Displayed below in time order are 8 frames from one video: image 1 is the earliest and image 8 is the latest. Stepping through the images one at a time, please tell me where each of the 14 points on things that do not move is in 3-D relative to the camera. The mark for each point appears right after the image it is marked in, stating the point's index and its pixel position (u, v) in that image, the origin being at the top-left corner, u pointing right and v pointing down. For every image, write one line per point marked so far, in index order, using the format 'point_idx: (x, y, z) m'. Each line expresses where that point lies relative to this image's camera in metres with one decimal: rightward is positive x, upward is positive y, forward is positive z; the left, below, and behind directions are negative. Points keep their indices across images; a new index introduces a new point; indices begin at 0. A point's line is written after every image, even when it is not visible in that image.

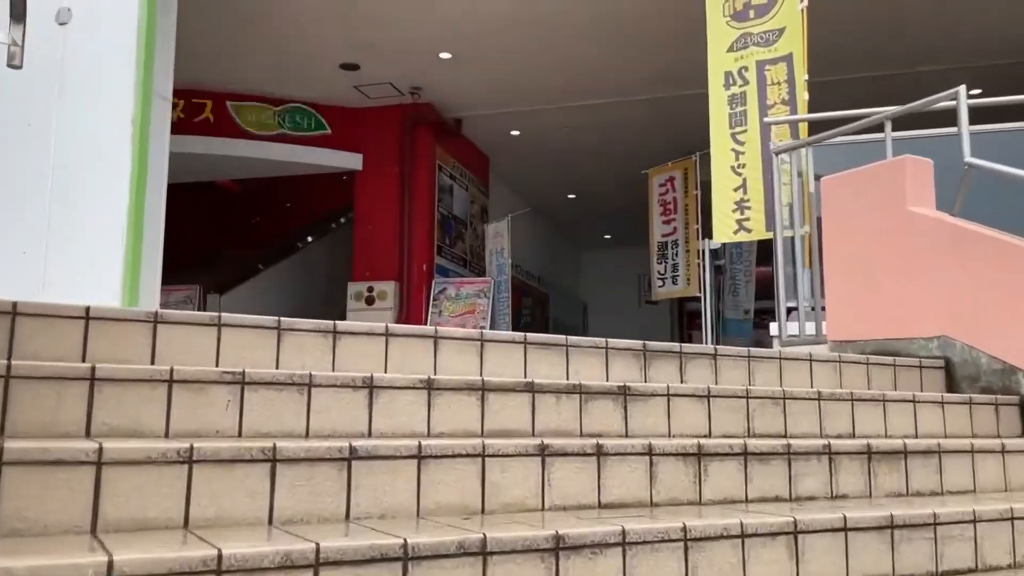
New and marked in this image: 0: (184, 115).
0: (-3.3, +1.7, +8.4) m
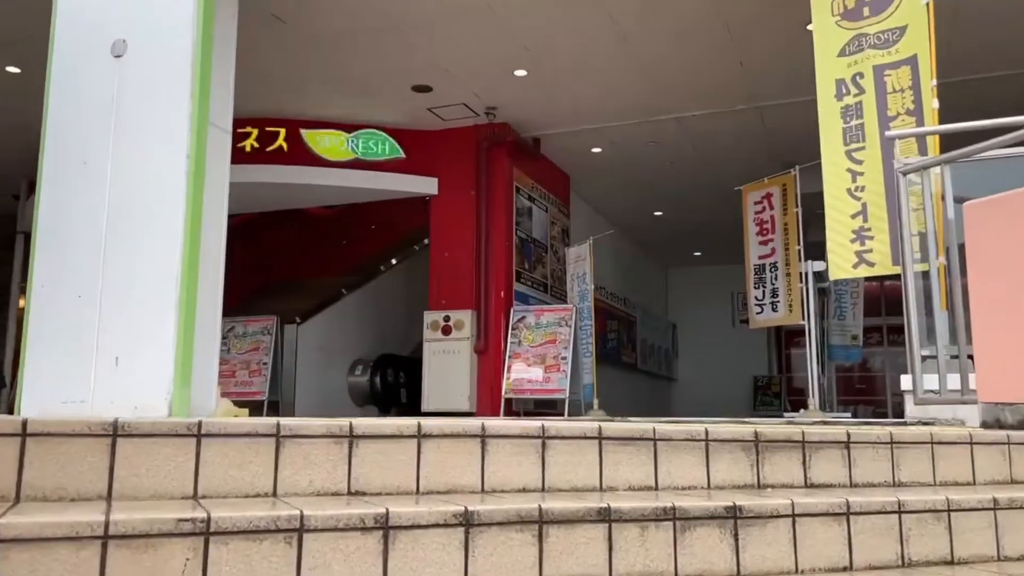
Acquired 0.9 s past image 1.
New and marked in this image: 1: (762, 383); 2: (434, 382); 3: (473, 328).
0: (-2.5, +1.4, +8.3) m
1: (+4.4, -1.7, +14.6) m
2: (-0.8, -0.9, +8.1) m
3: (-0.4, -0.4, +8.2) m
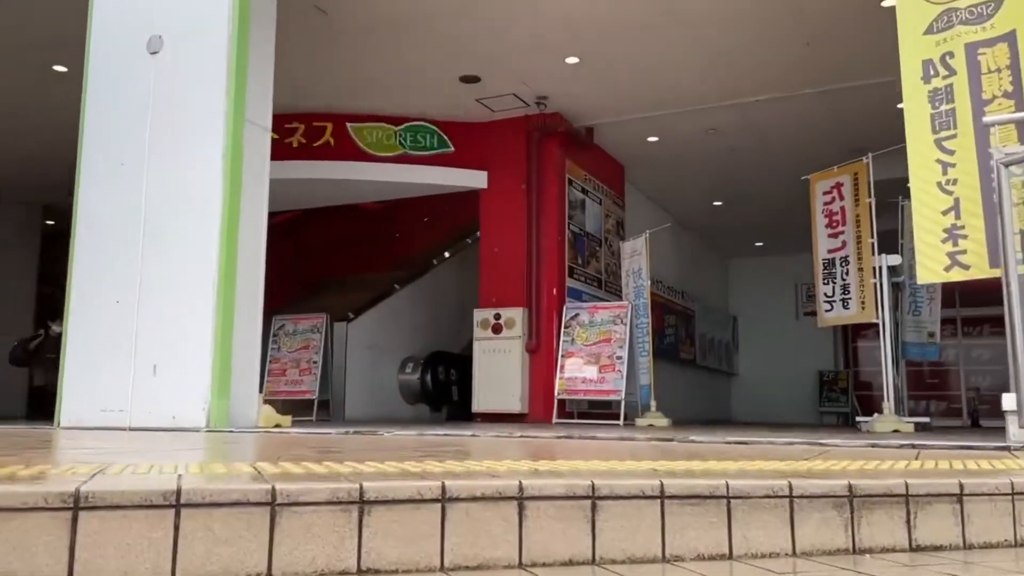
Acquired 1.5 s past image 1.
0: (-2.0, +1.4, +8.2) m
1: (+5.3, -1.5, +14.0) m
2: (-0.3, -0.9, +7.9) m
3: (+0.1, -0.4, +7.9) m
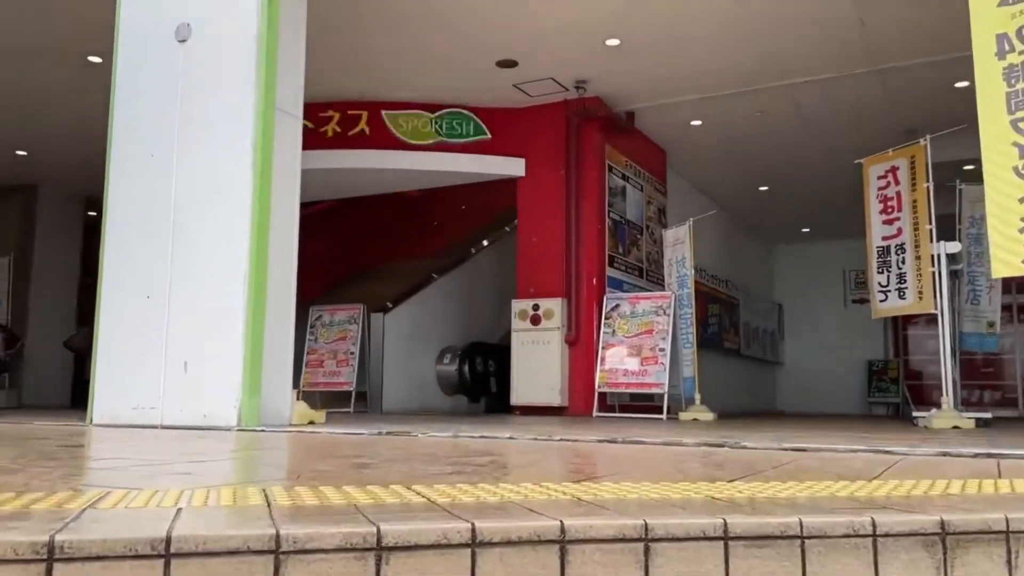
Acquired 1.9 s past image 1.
0: (-1.7, +1.5, +8.0) m
1: (+6.0, -1.3, +13.6) m
2: (+0.1, -0.8, +7.7) m
3: (+0.5, -0.3, +7.7) m
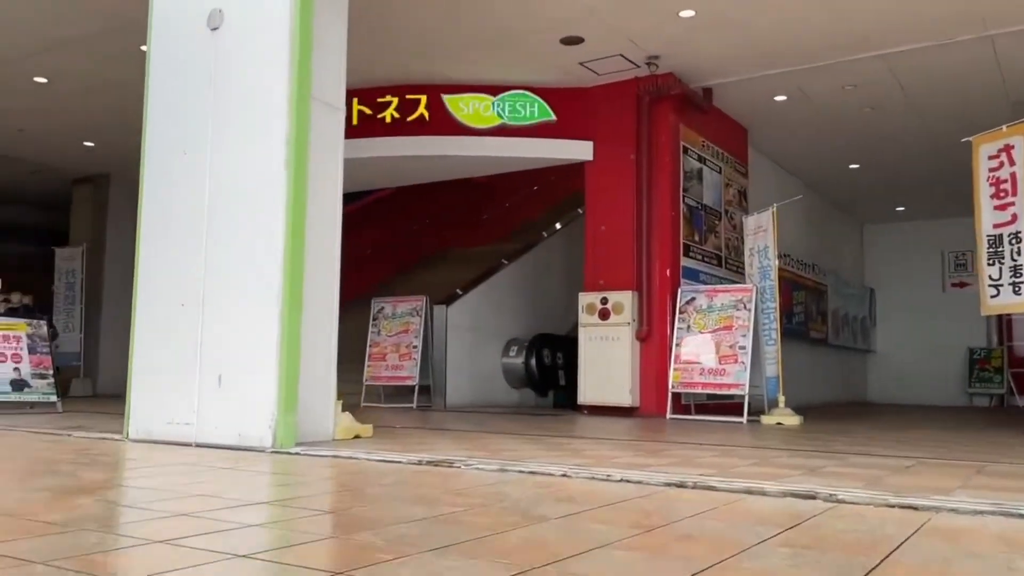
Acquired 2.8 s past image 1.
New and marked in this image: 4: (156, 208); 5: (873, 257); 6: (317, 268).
0: (-1.0, +1.6, +7.7) m
1: (+7.1, -1.0, +12.6) m
2: (+0.7, -0.7, +7.3) m
3: (+1.1, -0.2, +7.2) m
4: (-1.8, +0.4, +4.2) m
5: (+6.0, +0.5, +13.9) m
6: (-0.9, +0.1, +4.1) m
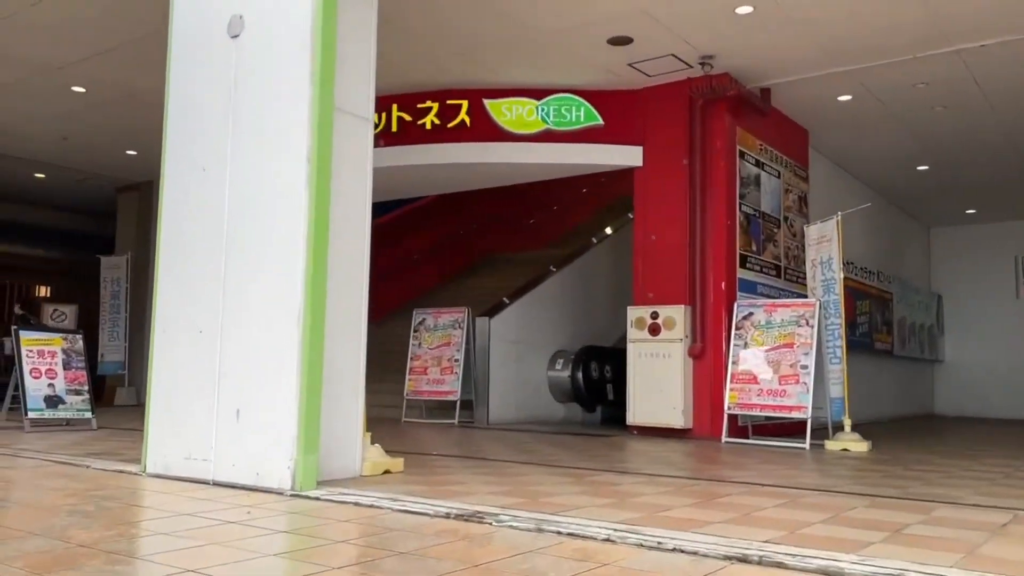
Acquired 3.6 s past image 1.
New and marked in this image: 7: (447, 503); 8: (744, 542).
0: (-0.6, +1.5, +7.4) m
1: (+7.7, -1.1, +11.8) m
2: (+1.1, -0.8, +6.9) m
3: (+1.4, -0.3, +6.8) m
4: (-1.6, +0.3, +4.0) m
5: (+6.8, +0.4, +13.2) m
6: (-0.8, 0.0, +3.8) m
7: (-0.3, -0.8, +3.2) m
8: (+0.7, -0.8, +2.6) m
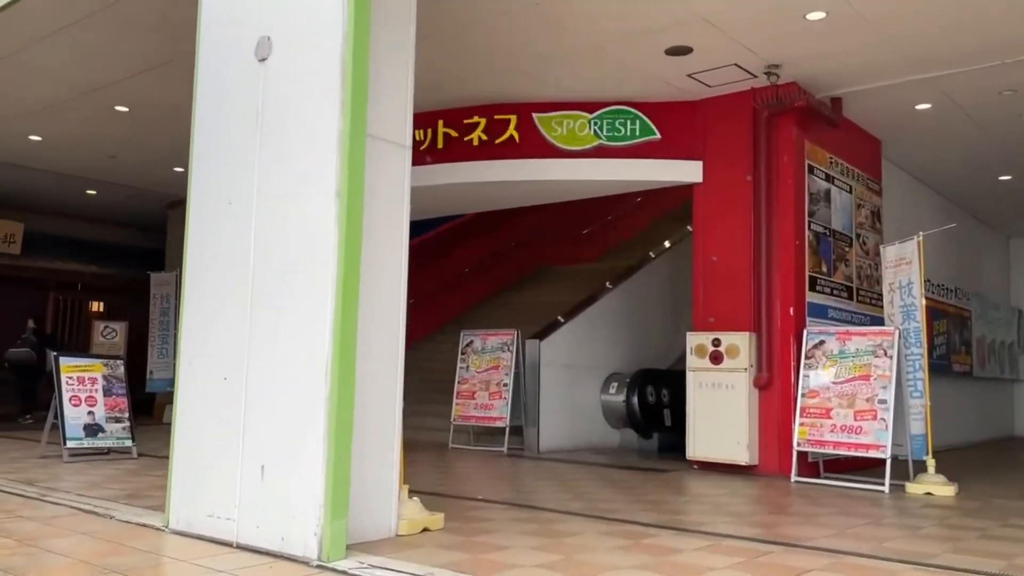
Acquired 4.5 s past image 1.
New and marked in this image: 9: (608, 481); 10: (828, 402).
0: (-0.2, +1.3, +7.1) m
1: (+8.4, -1.4, +10.9) m
2: (+1.5, -1.0, +6.5) m
3: (+1.8, -0.5, +6.3) m
4: (-1.4, +0.1, +3.7) m
5: (+7.6, +0.2, +12.4) m
6: (-0.6, -0.2, +3.4) m
7: (-0.1, -1.0, +2.9) m
8: (+0.8, -1.0, +2.2) m
9: (+0.7, -1.3, +5.7) m
10: (+2.2, -0.8, +5.9) m
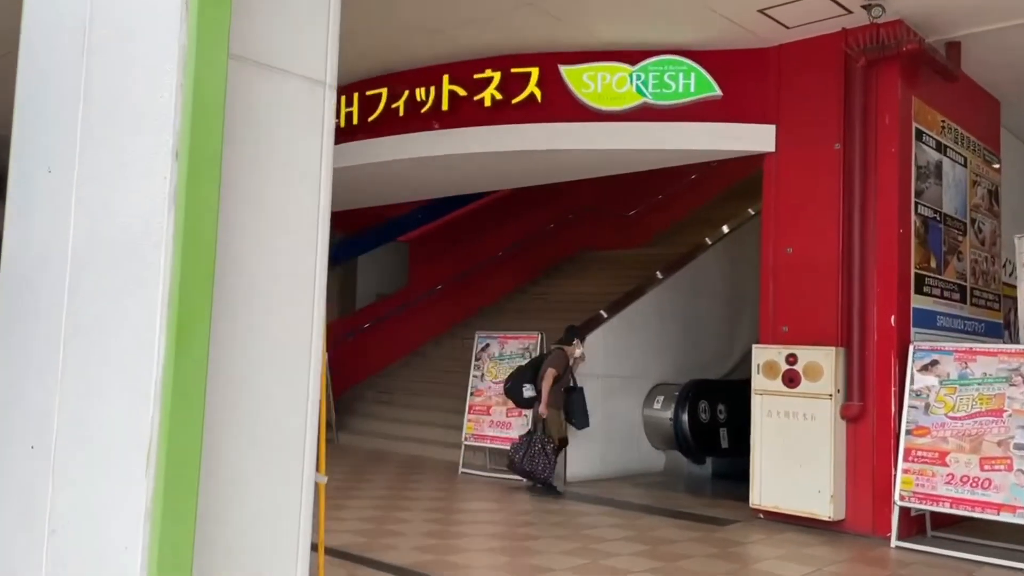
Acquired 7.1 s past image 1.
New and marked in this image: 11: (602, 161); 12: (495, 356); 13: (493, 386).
0: (-0.1, +1.3, +5.7) m
1: (+8.8, -1.3, +9.0) m
2: (+1.6, -1.0, +5.0) m
3: (+1.9, -0.5, +4.9) m
4: (-1.4, +0.1, +2.4) m
5: (+8.0, +0.3, +10.6) m
6: (-0.6, -0.3, +2.1) m
7: (-0.2, -1.1, +1.5) m
8: (+0.7, -1.1, +0.8) m
9: (+0.7, -1.3, +4.3) m
10: (+2.3, -0.8, +4.5) m
11: (+0.6, +0.9, +5.7) m
12: (-0.1, -0.5, +6.8) m
13: (-0.1, -0.8, +6.8) m
